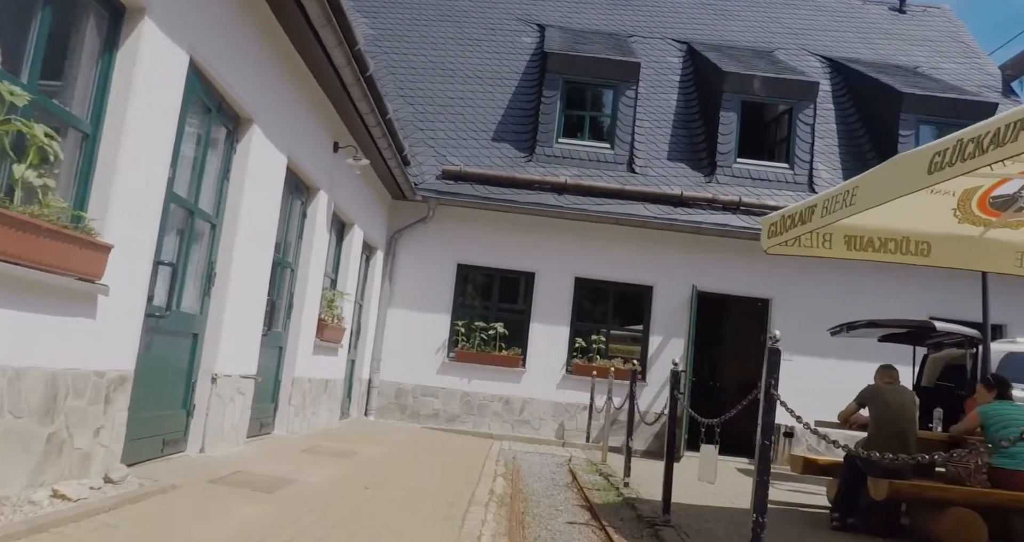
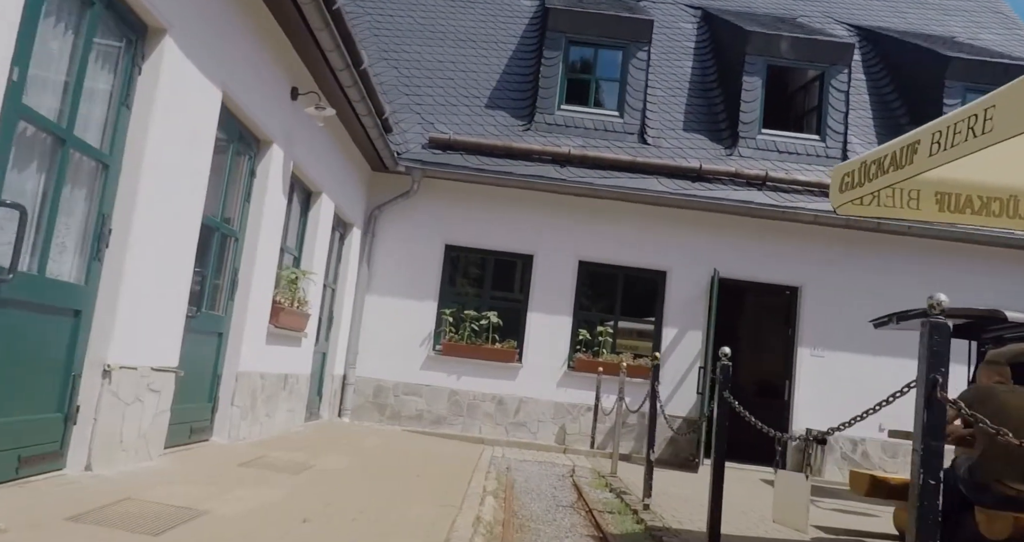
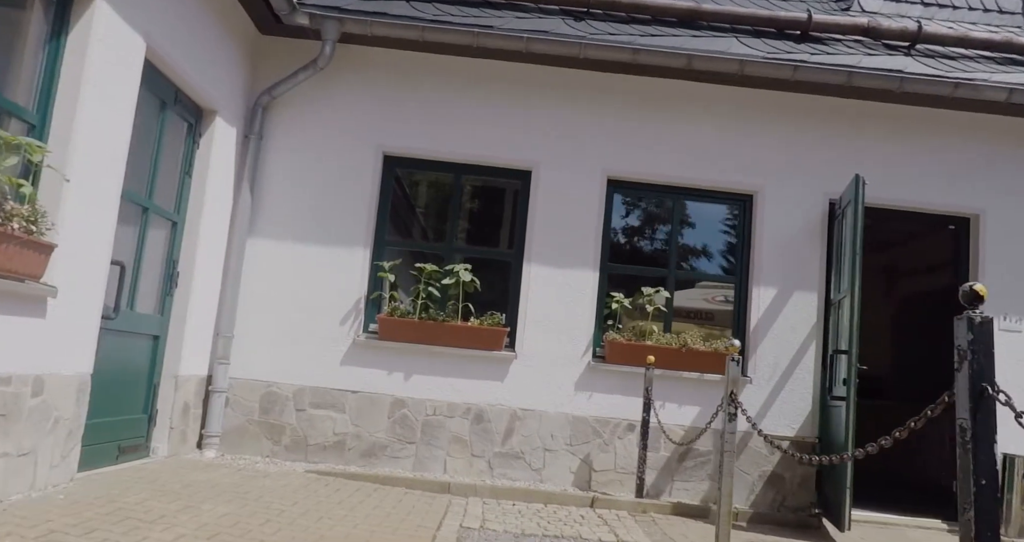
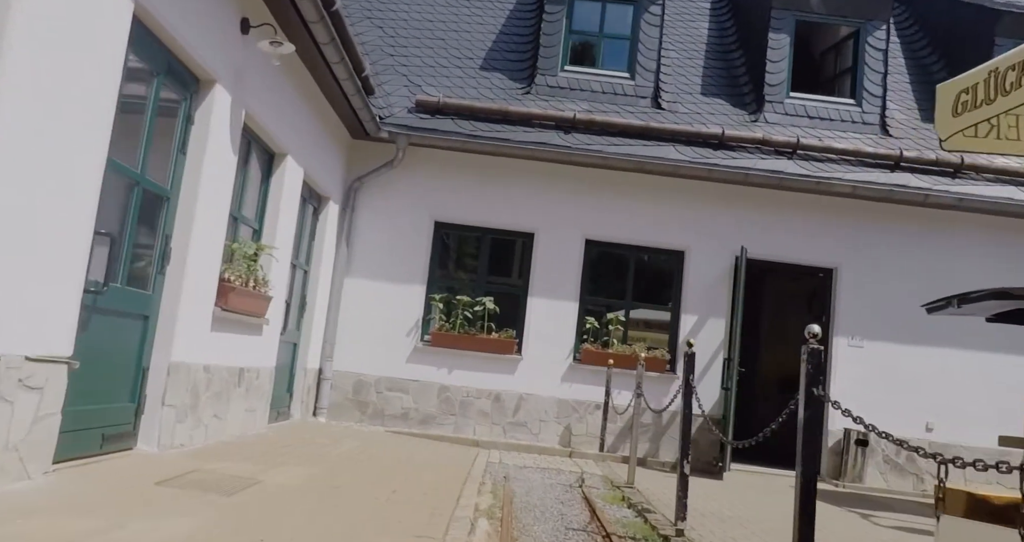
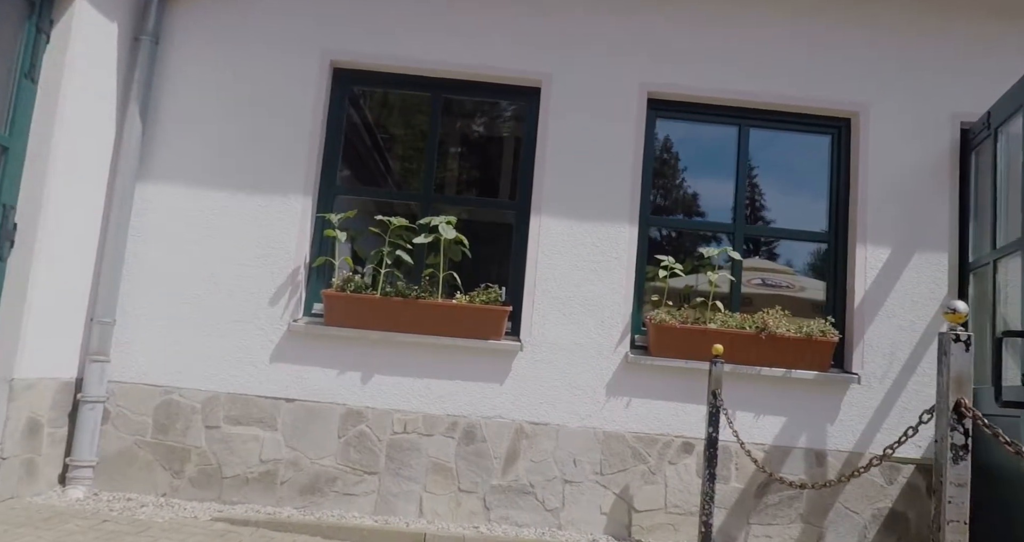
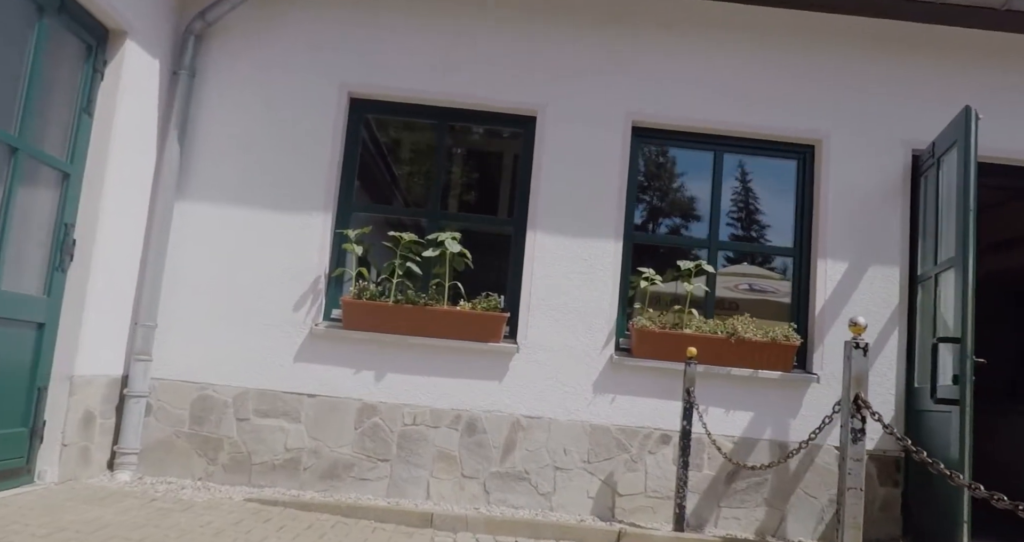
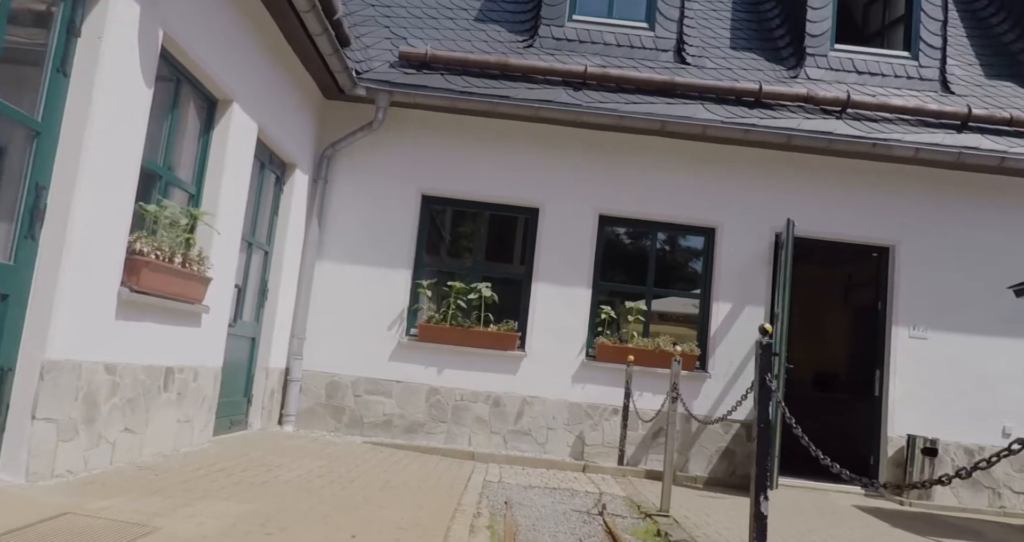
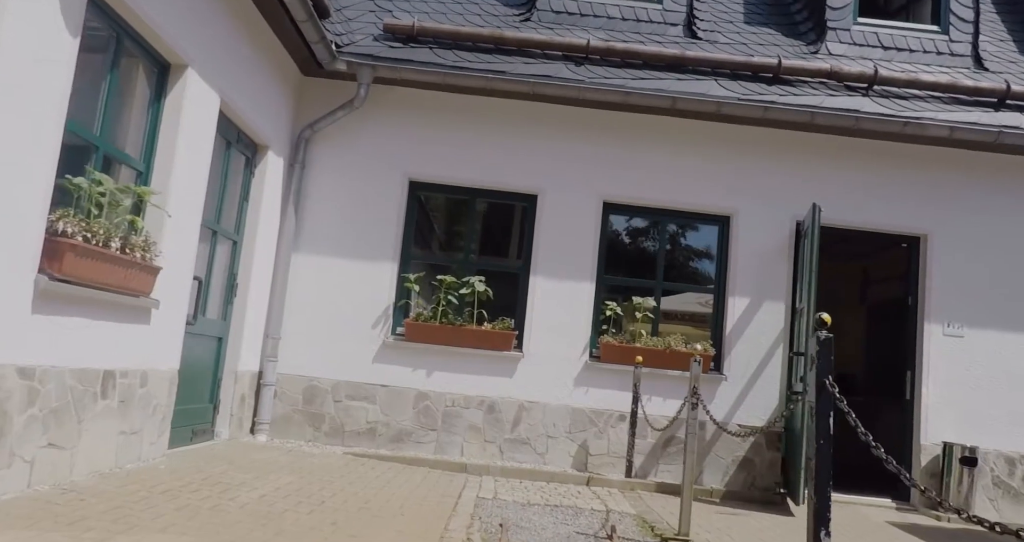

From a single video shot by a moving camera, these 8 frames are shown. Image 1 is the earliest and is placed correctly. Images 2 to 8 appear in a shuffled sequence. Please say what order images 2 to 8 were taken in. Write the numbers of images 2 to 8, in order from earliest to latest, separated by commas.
2, 4, 7, 8, 3, 6, 5
